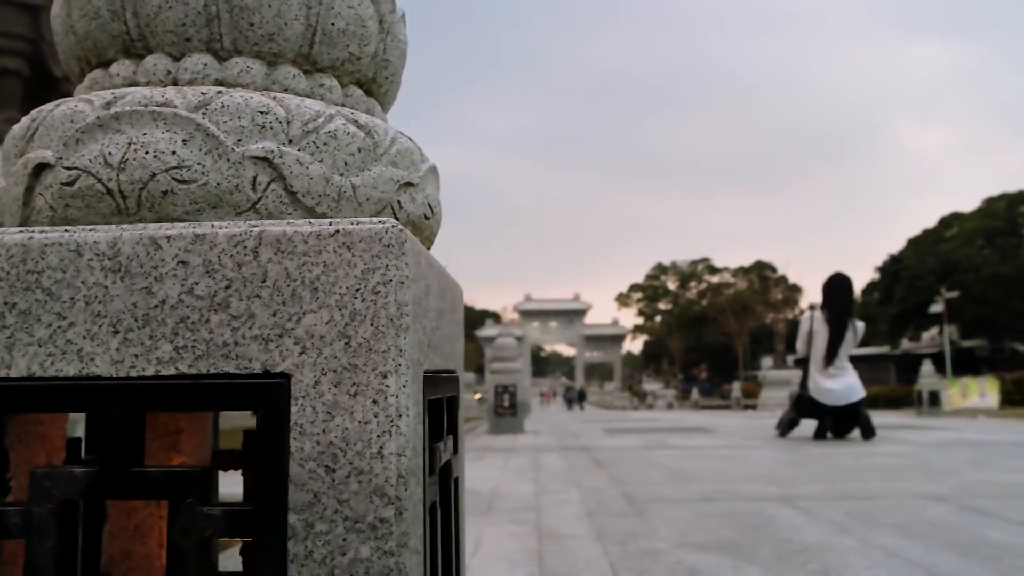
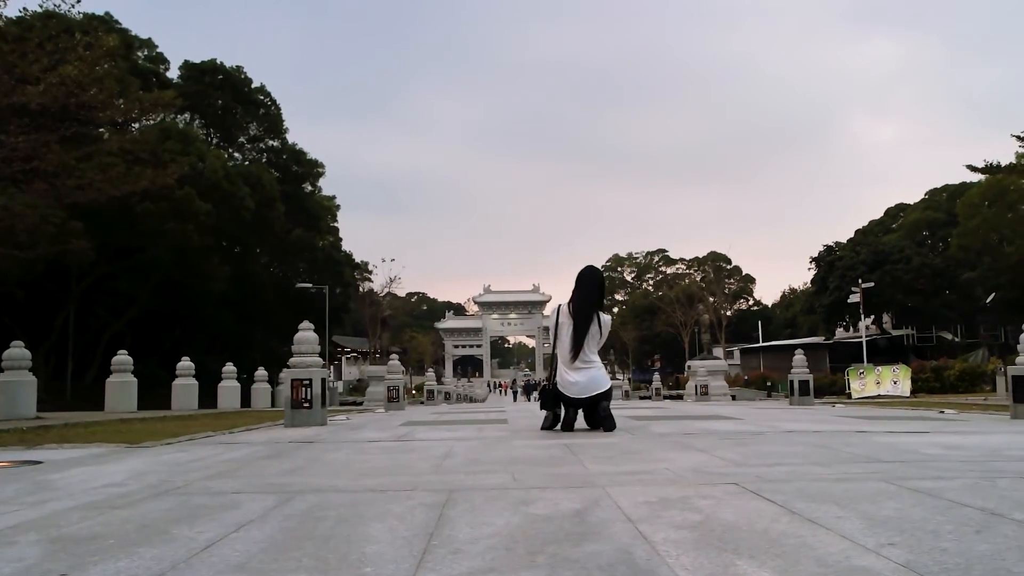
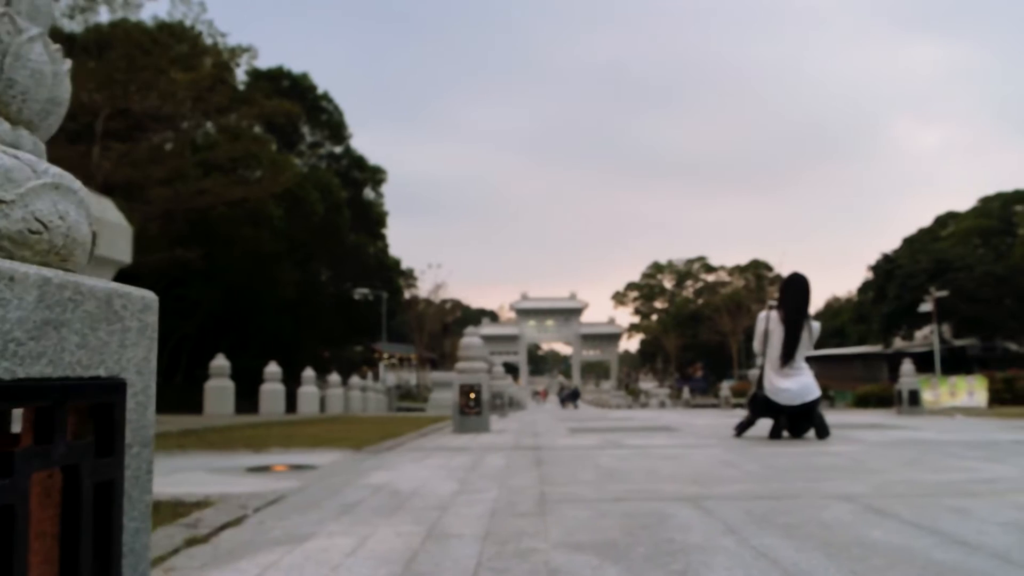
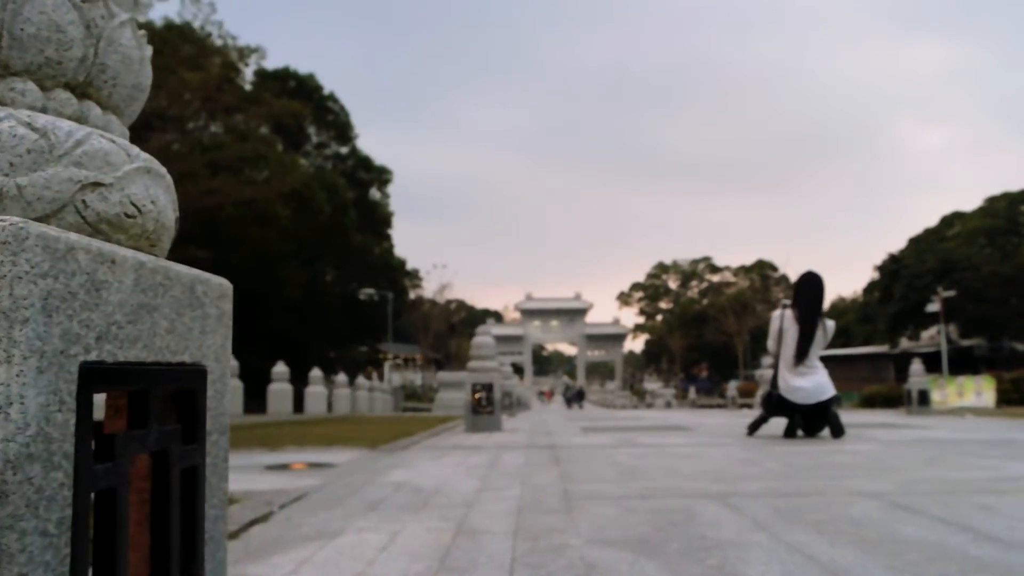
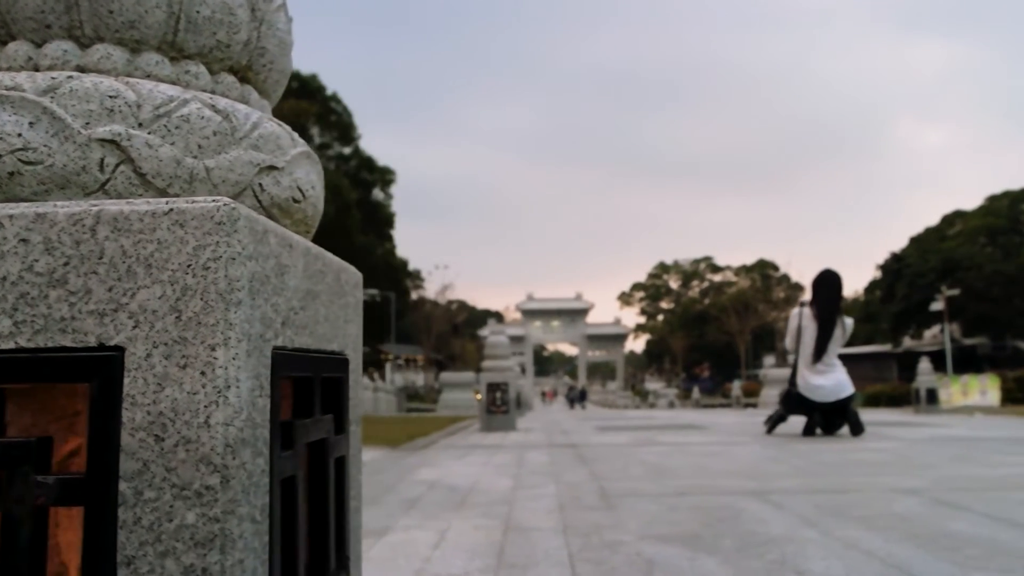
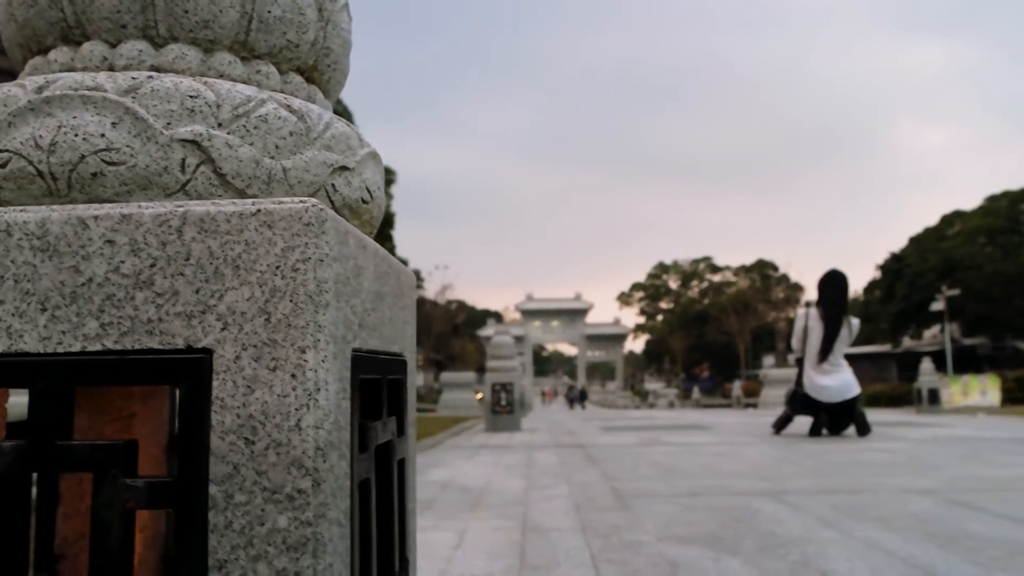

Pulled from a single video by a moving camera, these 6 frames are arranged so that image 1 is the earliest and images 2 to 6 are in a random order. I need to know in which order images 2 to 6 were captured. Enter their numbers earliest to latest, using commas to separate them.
6, 5, 4, 3, 2
